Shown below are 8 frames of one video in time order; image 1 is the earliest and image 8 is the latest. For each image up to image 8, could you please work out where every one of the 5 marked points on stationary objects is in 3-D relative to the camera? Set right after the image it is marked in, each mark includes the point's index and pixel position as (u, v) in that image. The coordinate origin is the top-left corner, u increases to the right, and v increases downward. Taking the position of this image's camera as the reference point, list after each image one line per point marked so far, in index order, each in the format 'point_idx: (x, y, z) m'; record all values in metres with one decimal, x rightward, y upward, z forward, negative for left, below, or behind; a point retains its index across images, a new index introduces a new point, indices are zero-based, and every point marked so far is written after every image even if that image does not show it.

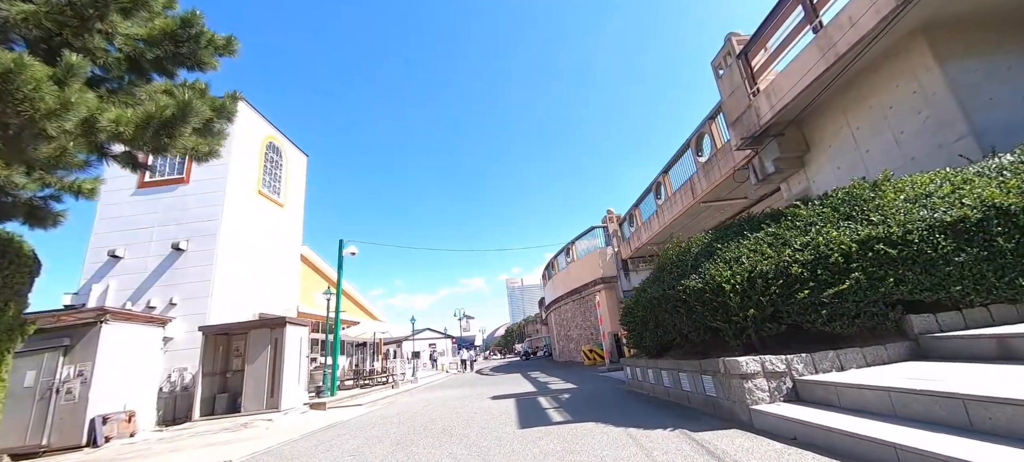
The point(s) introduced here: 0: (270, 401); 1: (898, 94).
0: (-6.0, -4.2, +9.7) m
1: (+6.2, +2.2, +6.4) m
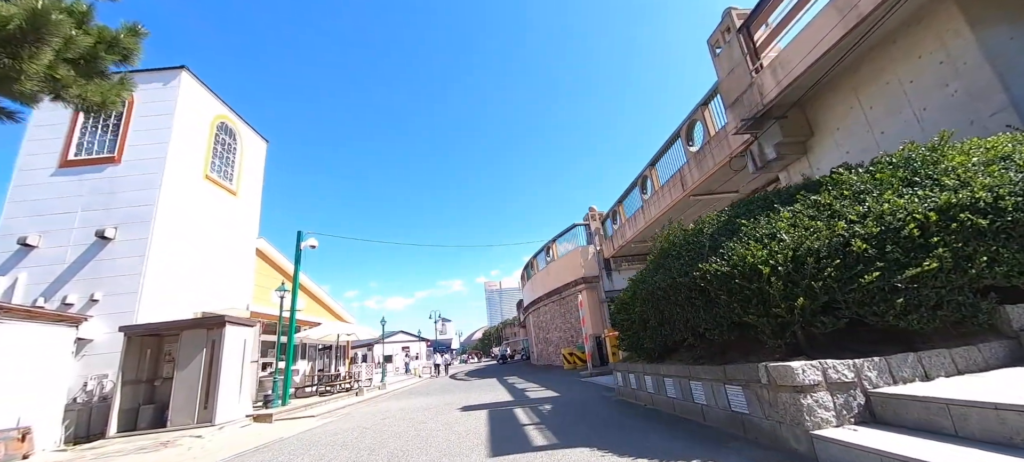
0: (-6.6, -3.9, +8.3) m
1: (+5.9, +2.4, +5.7) m
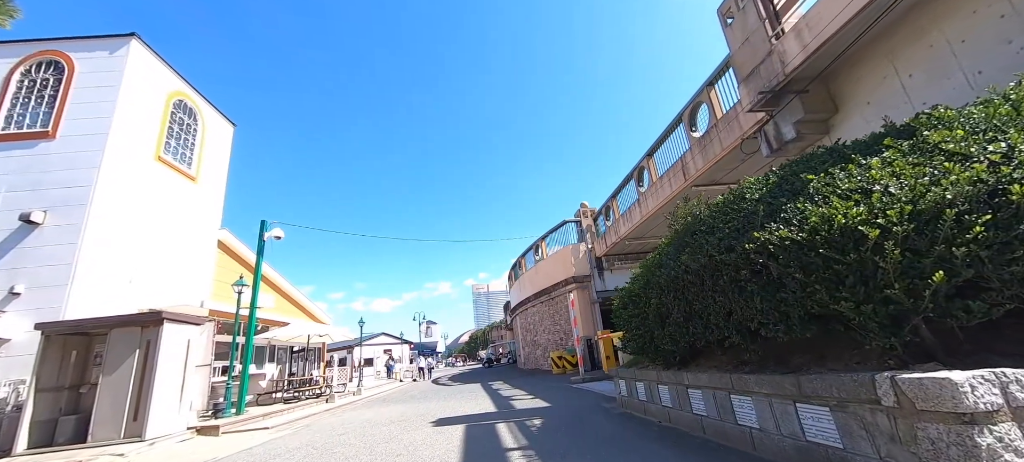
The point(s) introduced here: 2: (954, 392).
0: (-6.9, -3.6, +7.1) m
1: (+5.8, +2.6, +4.9) m
2: (+1.8, -0.7, +1.6) m
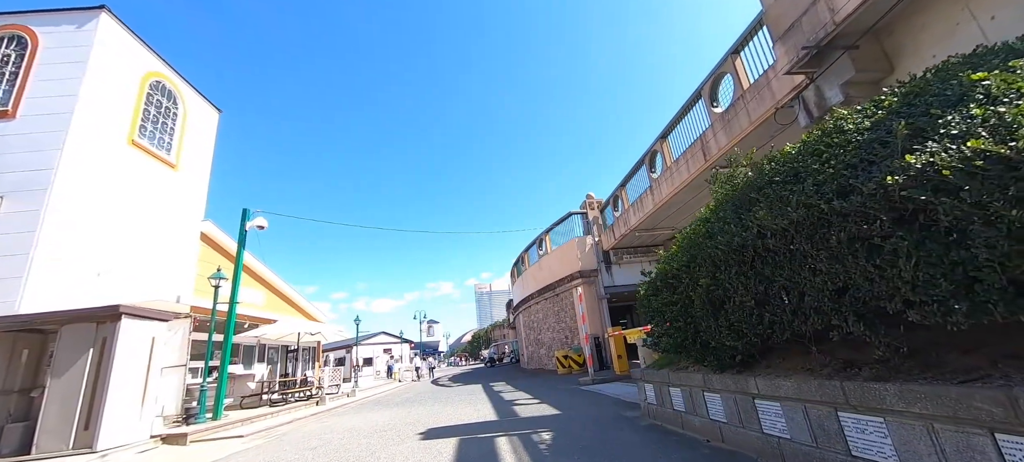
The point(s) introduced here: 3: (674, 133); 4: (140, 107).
0: (-6.8, -3.3, +6.2) m
1: (+5.8, +2.9, +3.9) m
2: (+1.8, -0.4, +0.7) m
3: (+4.4, +2.7, +10.7) m
4: (-10.3, +3.5, +10.9) m
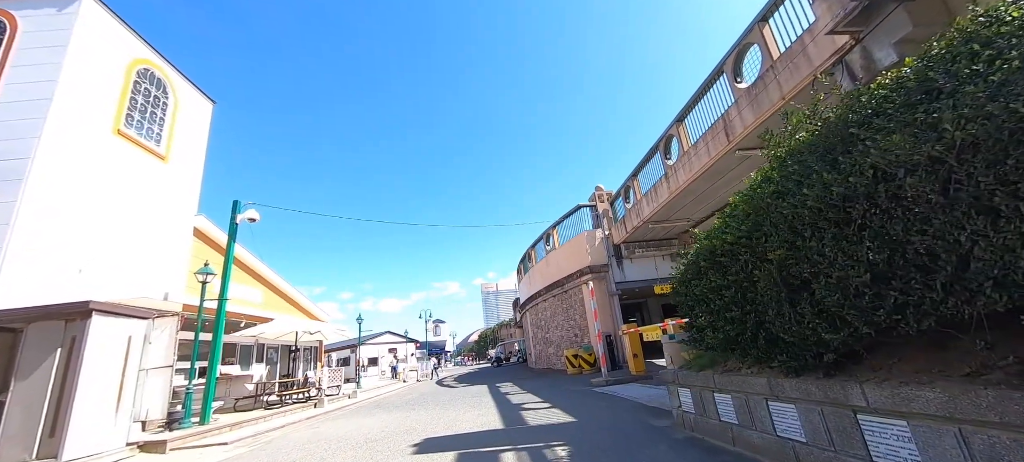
0: (-6.7, -3.1, +5.7) m
1: (+5.8, +3.2, +3.2) m
2: (+1.8, -0.1, 0.0) m
3: (+4.5, +2.9, +9.9) m
4: (-10.2, +3.6, +10.4) m
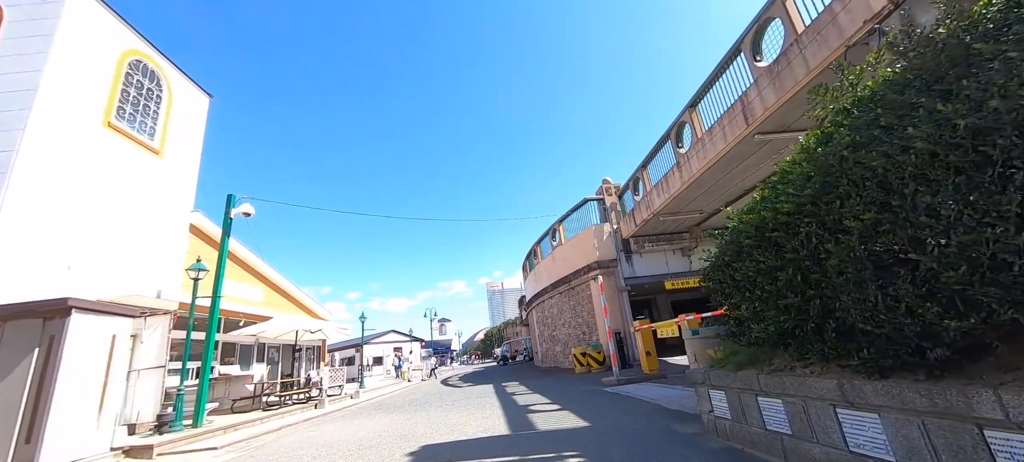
0: (-6.6, -3.0, +5.3) m
1: (+5.8, +3.4, +2.6) m
2: (+1.8, 0.0, -0.5) m
3: (+4.6, +3.1, +9.4) m
4: (-10.1, +3.7, +10.0) m
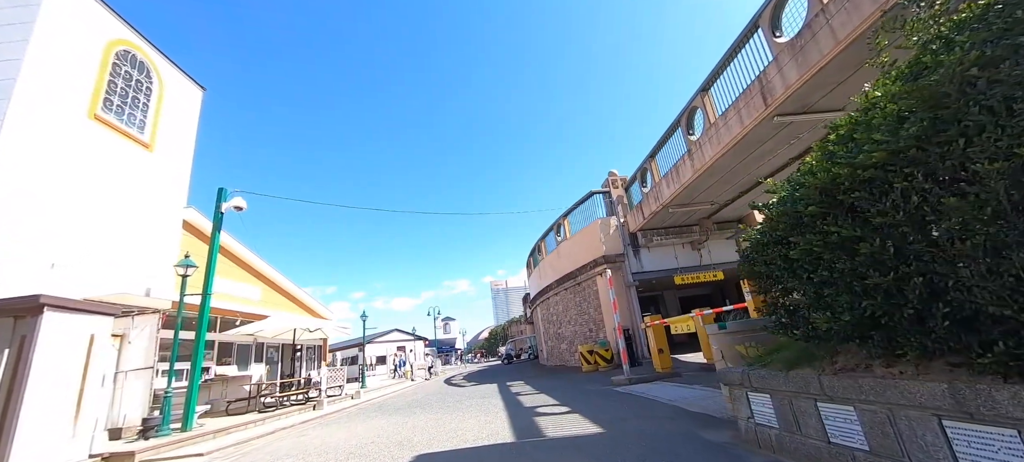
0: (-6.6, -2.9, +4.9) m
1: (+5.8, +3.6, +2.1) m
2: (+1.8, +0.2, -0.9) m
3: (+4.7, +3.4, +8.9) m
4: (-10.1, +3.8, +9.7) m
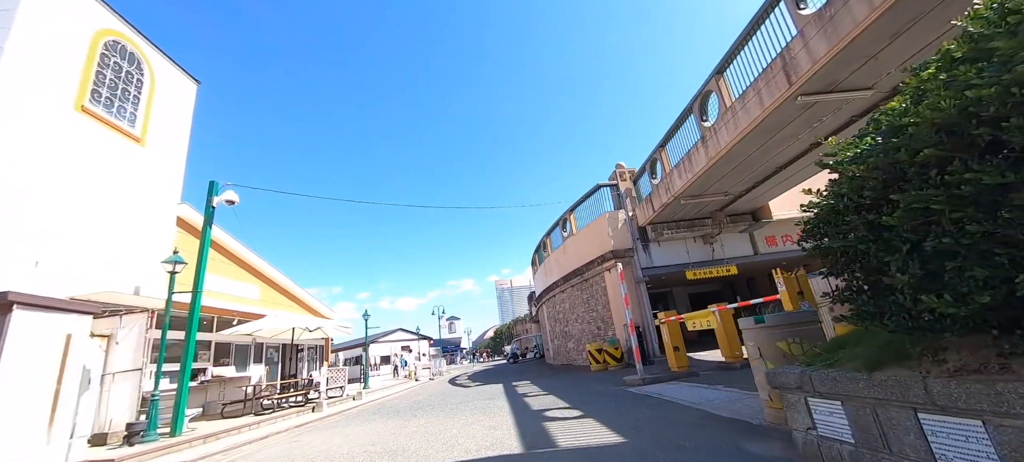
0: (-6.5, -2.8, +4.6) m
1: (+5.8, +3.8, +1.6) m
2: (+1.8, +0.4, -1.4) m
3: (+4.8, +3.6, +8.4) m
4: (-10.0, +3.9, +9.3) m
